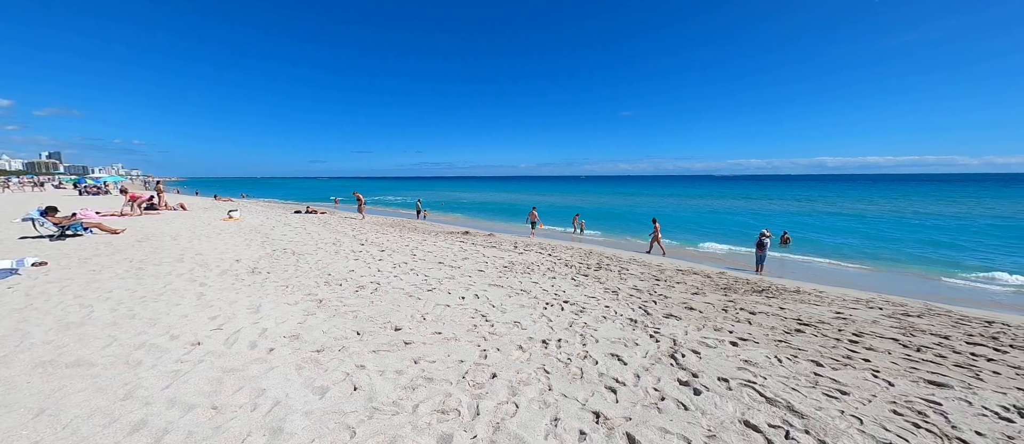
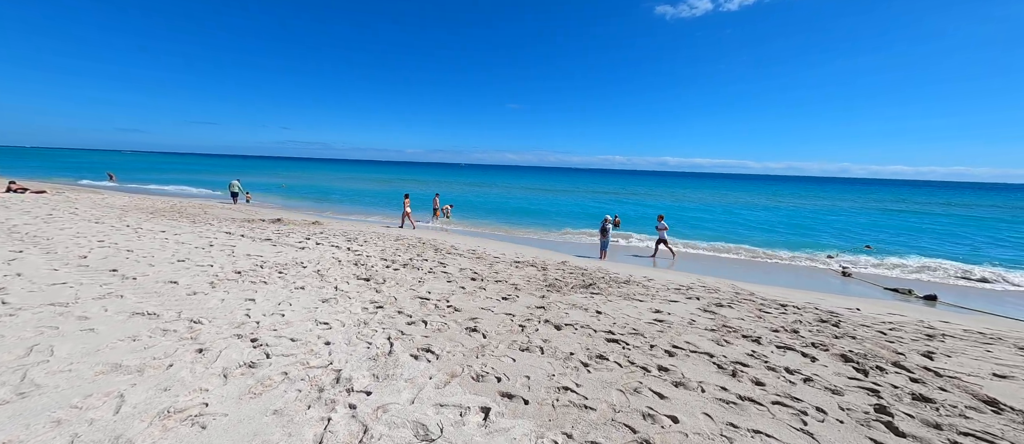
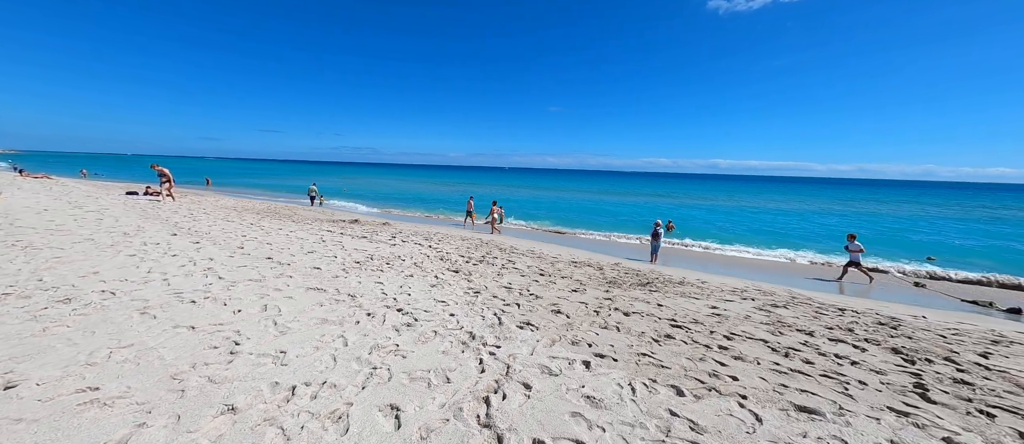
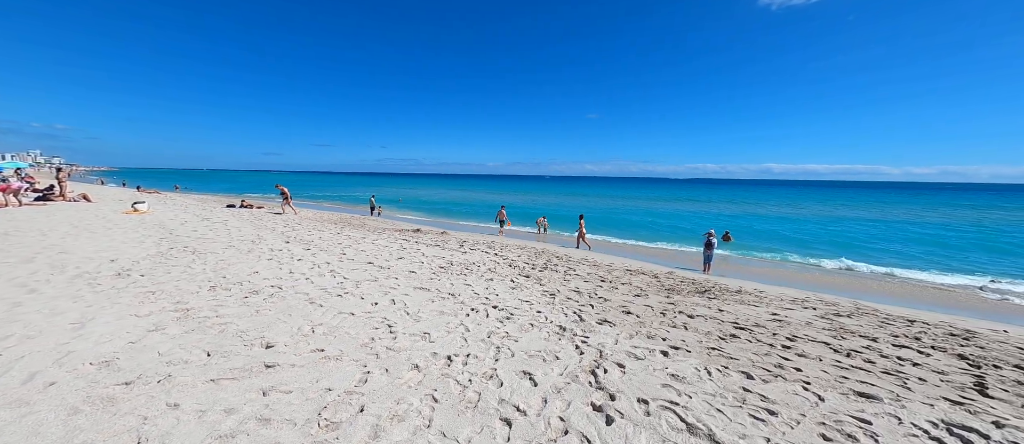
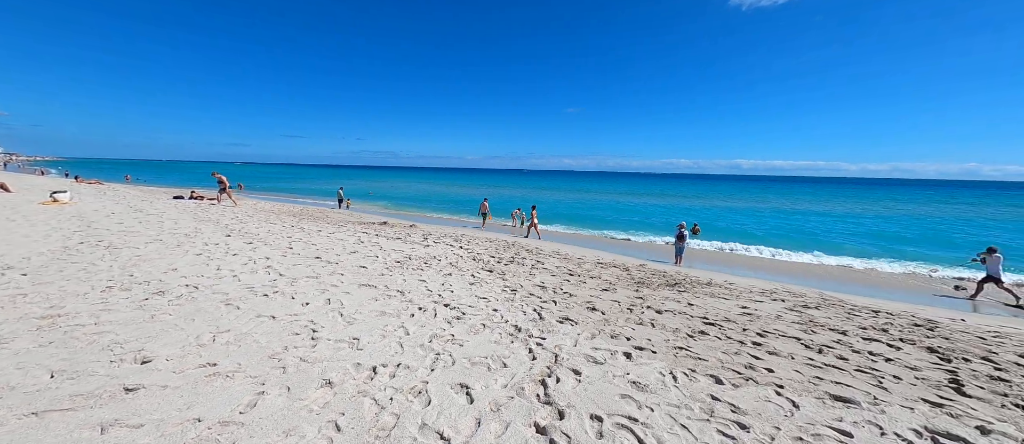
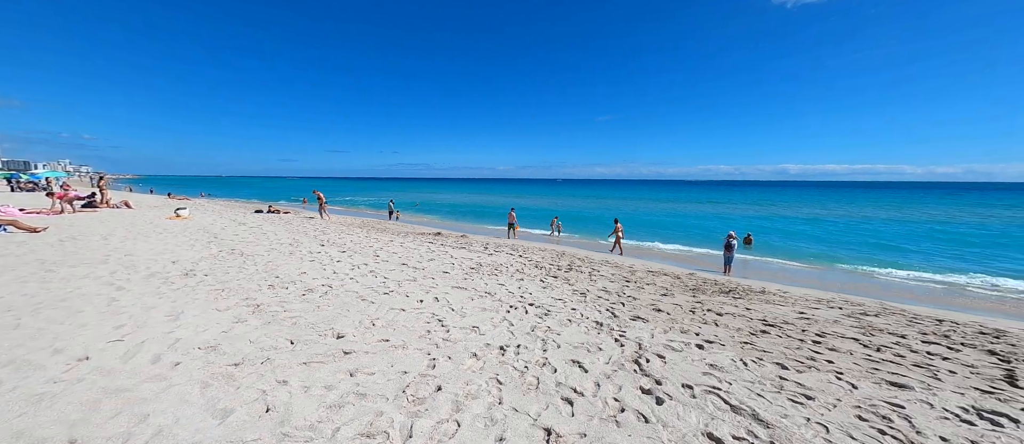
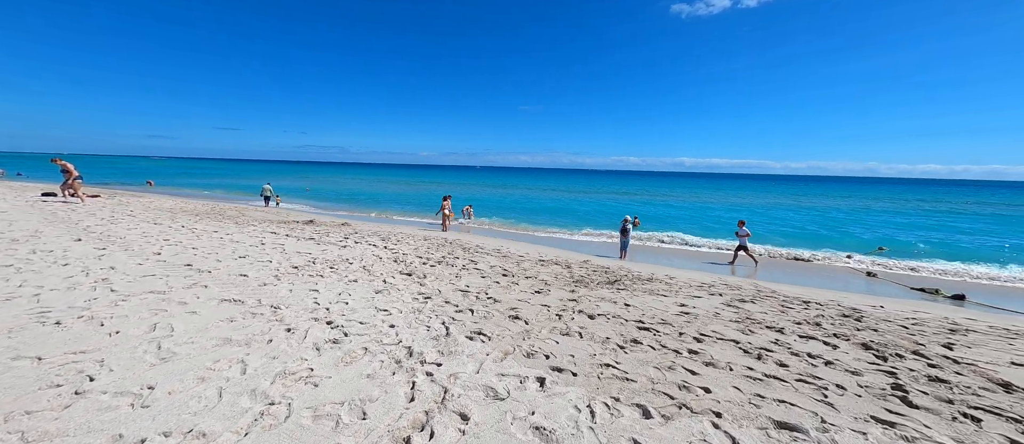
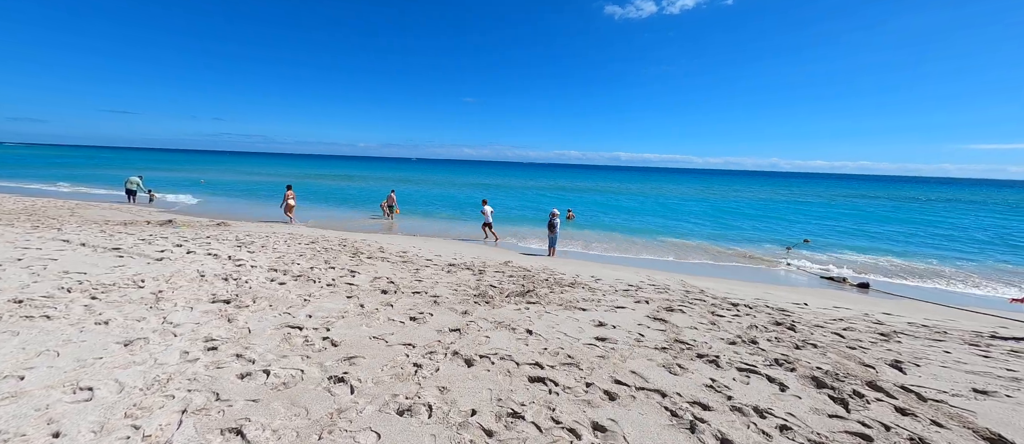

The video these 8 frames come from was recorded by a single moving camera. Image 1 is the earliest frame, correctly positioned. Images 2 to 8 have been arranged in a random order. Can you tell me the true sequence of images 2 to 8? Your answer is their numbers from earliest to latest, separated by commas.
6, 4, 5, 3, 7, 2, 8
